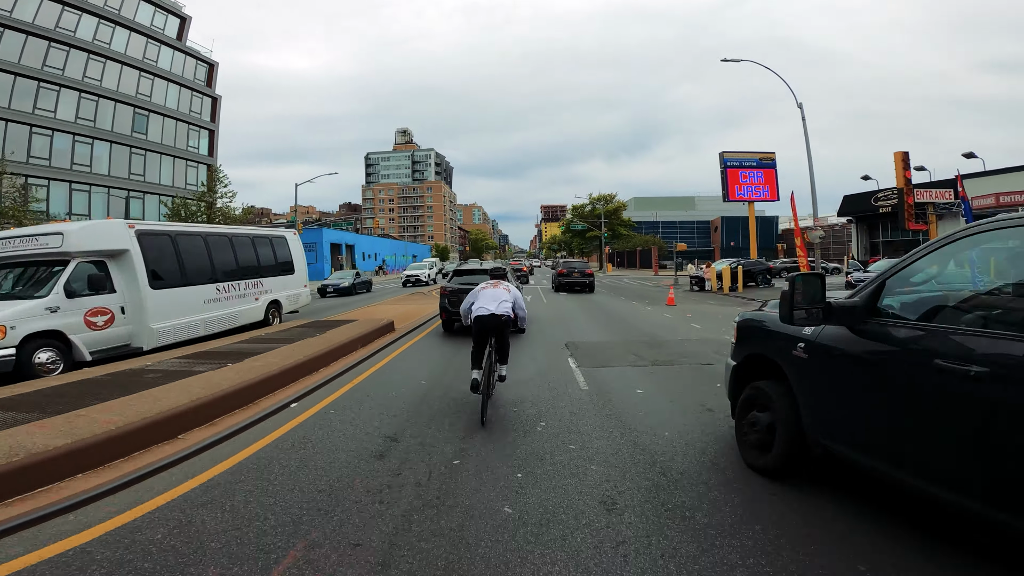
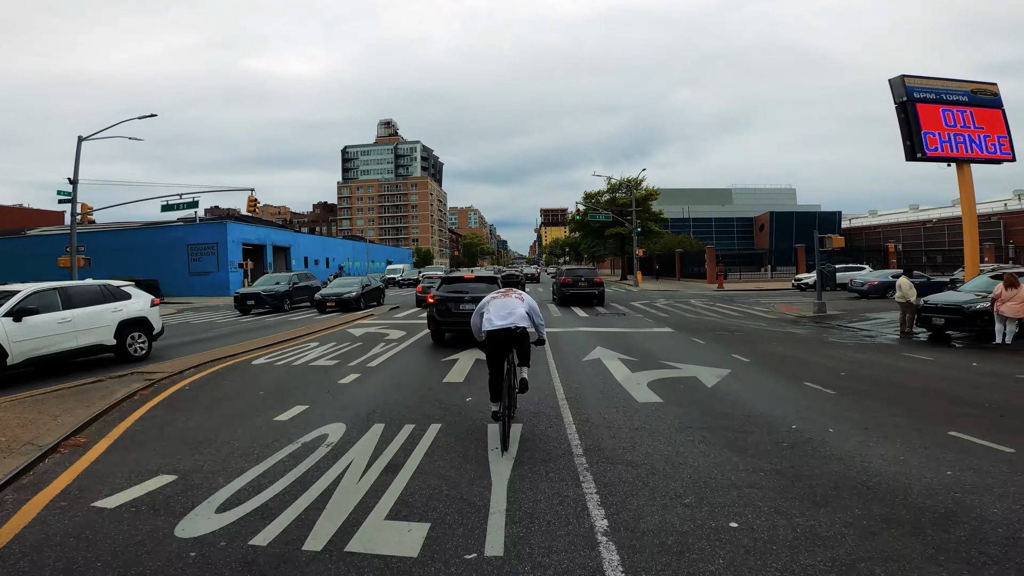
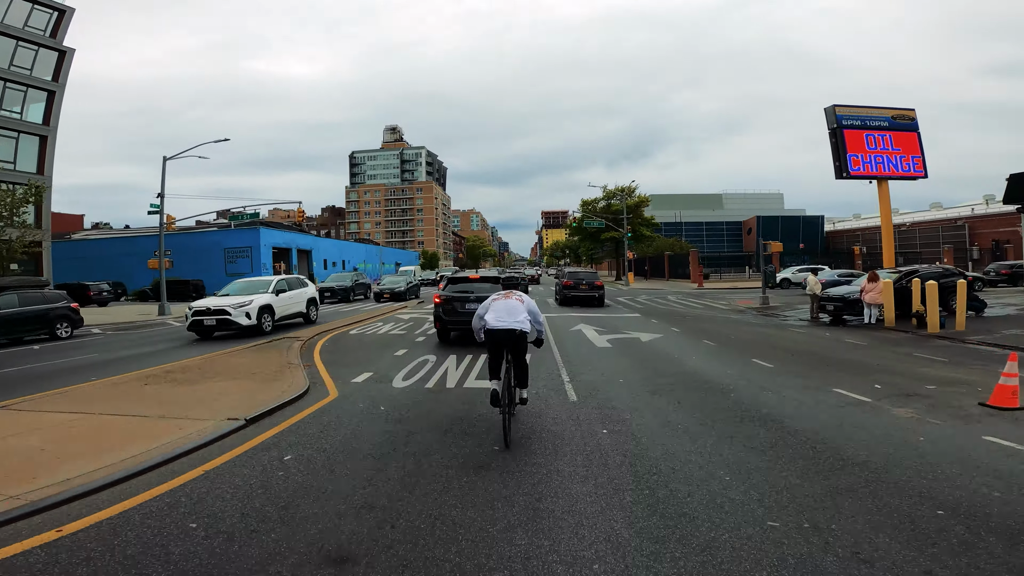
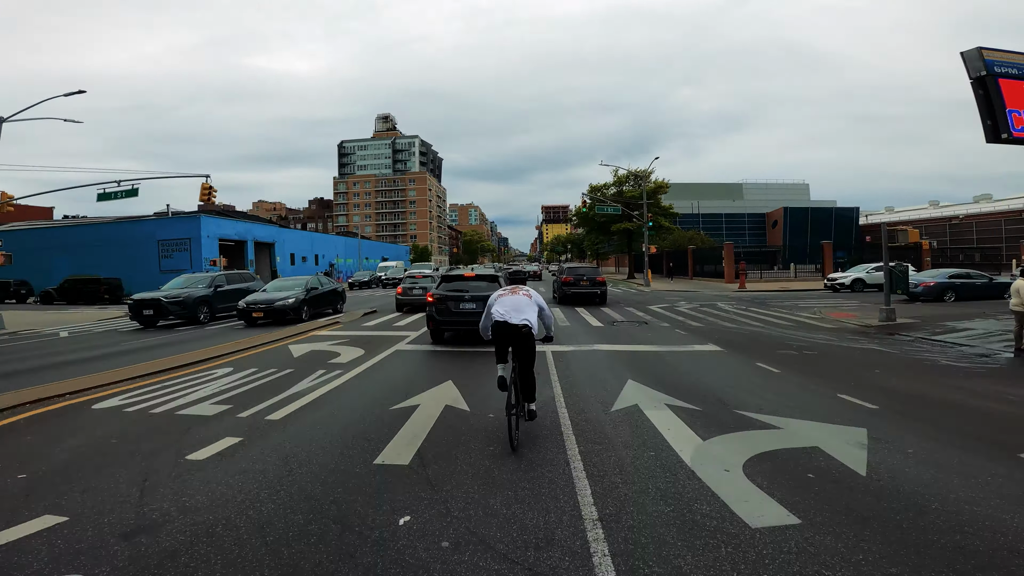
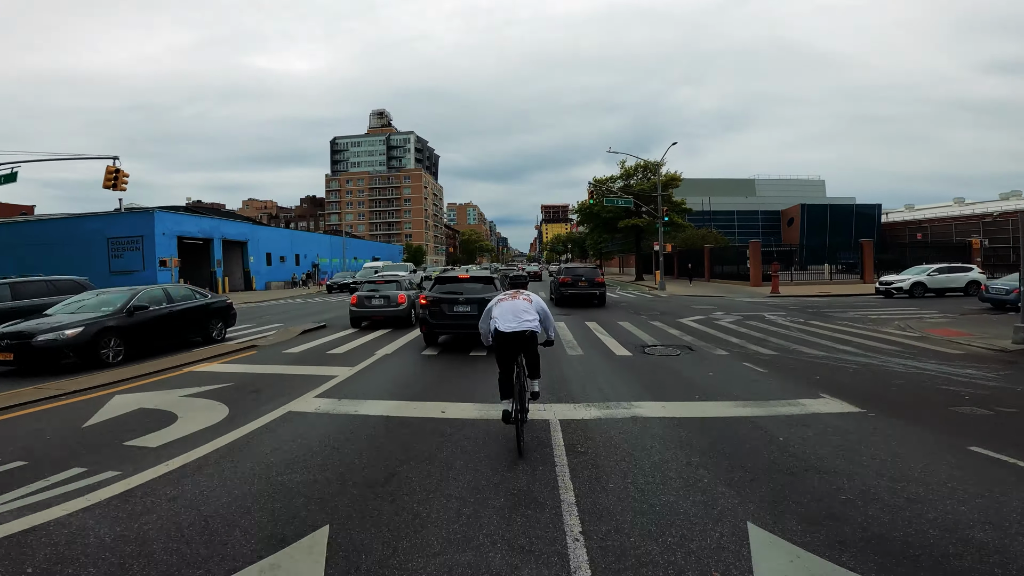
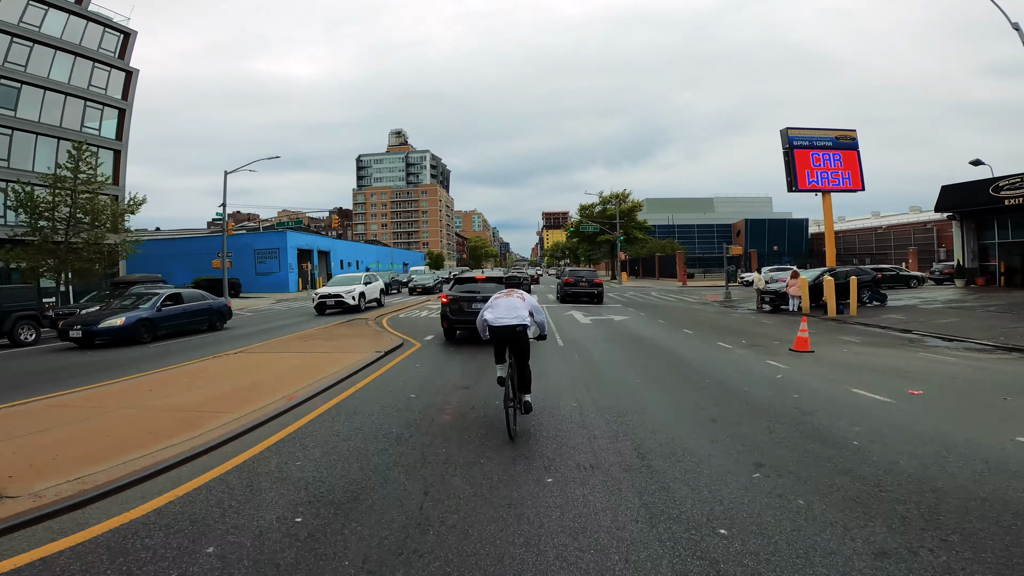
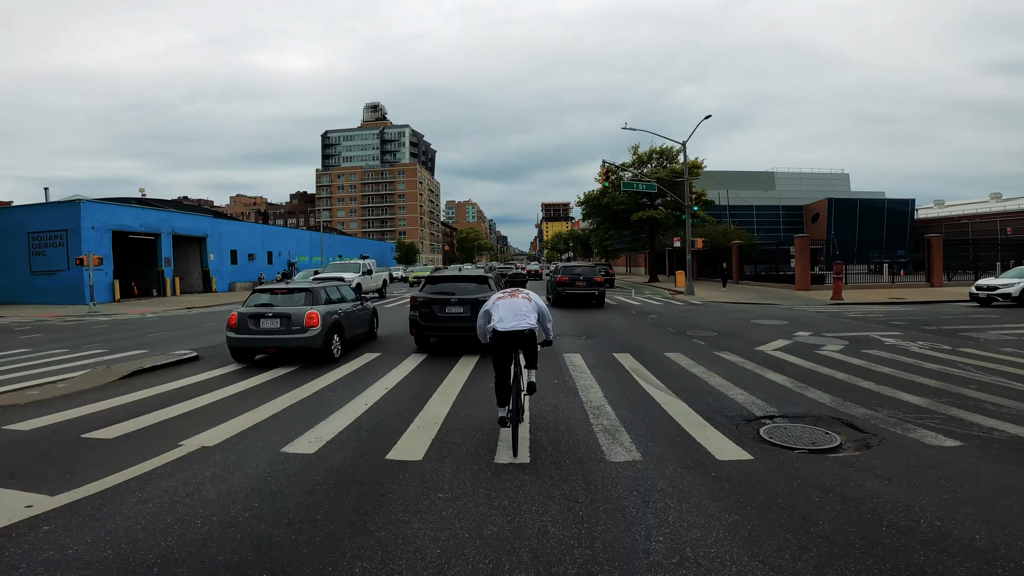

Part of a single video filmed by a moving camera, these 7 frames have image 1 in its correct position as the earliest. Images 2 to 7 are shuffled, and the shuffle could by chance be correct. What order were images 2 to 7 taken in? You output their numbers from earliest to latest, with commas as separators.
6, 3, 2, 4, 5, 7
